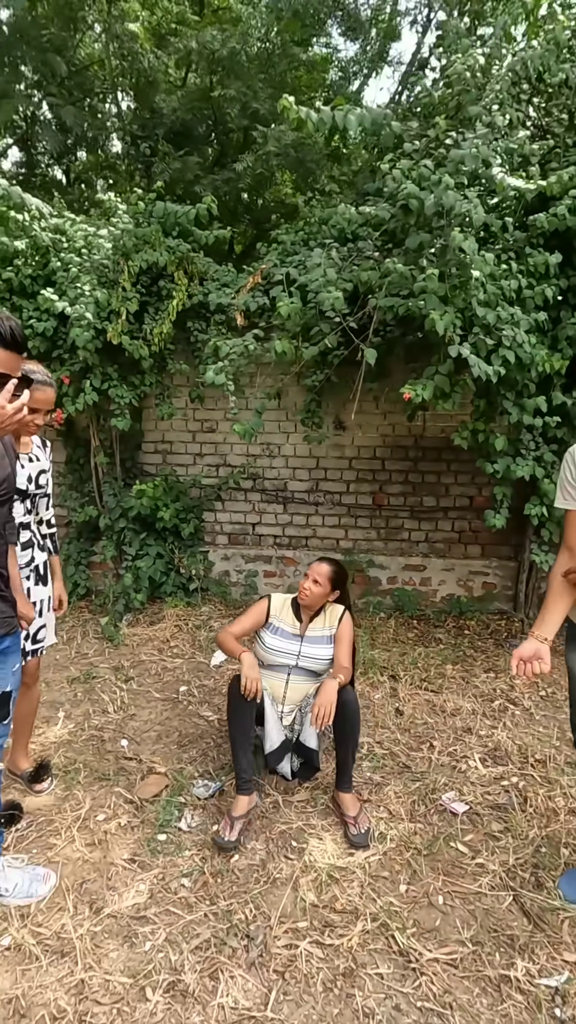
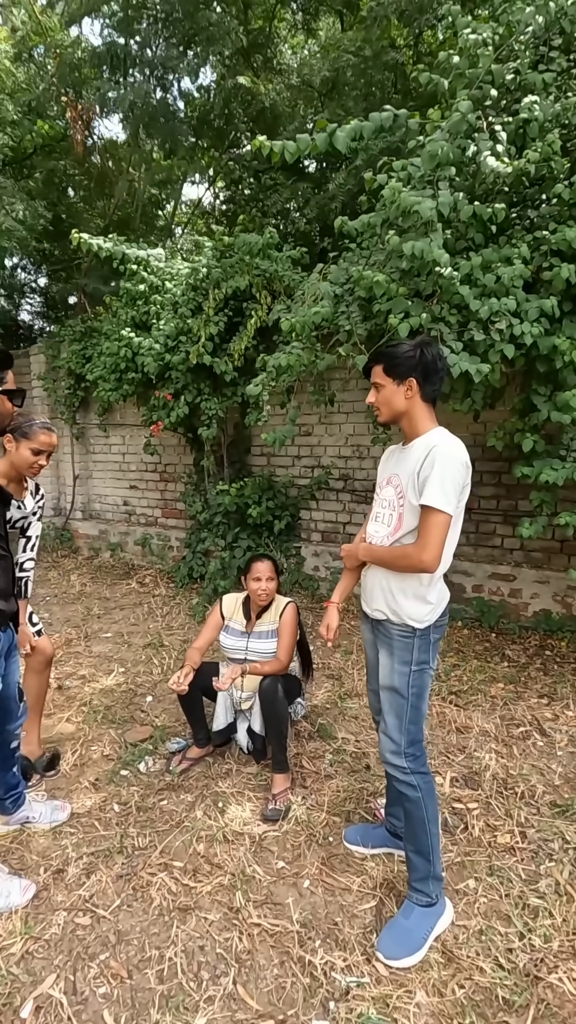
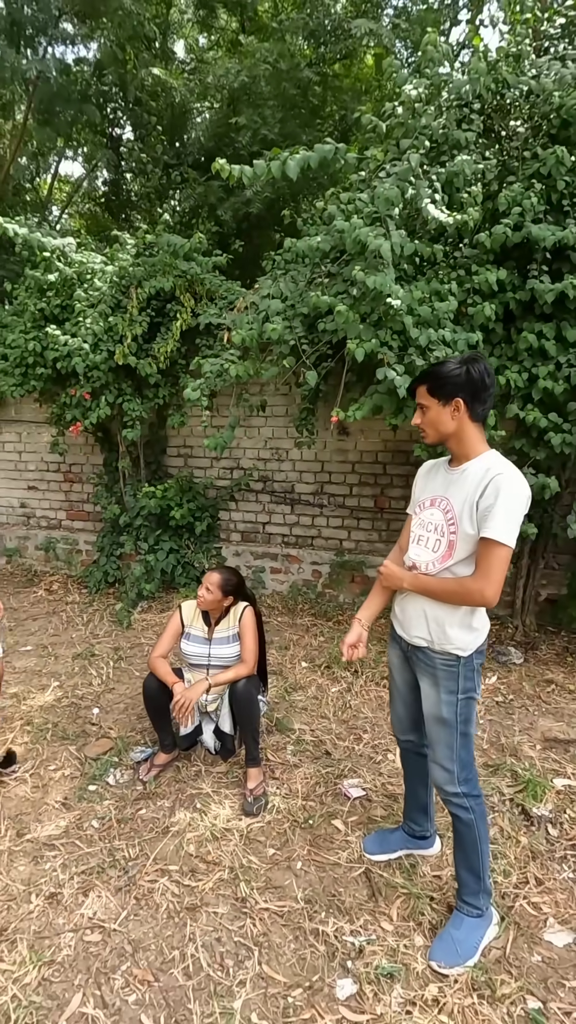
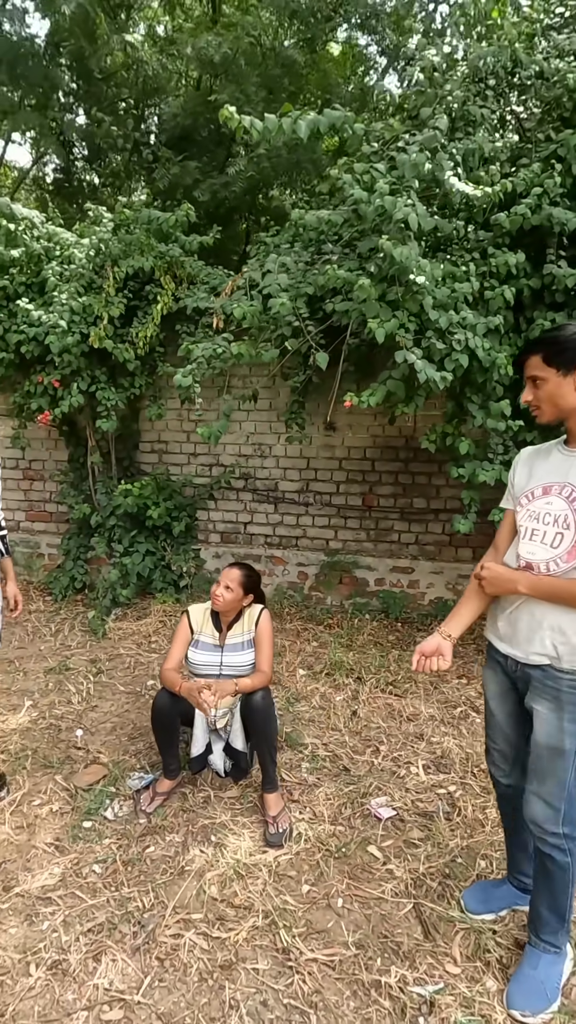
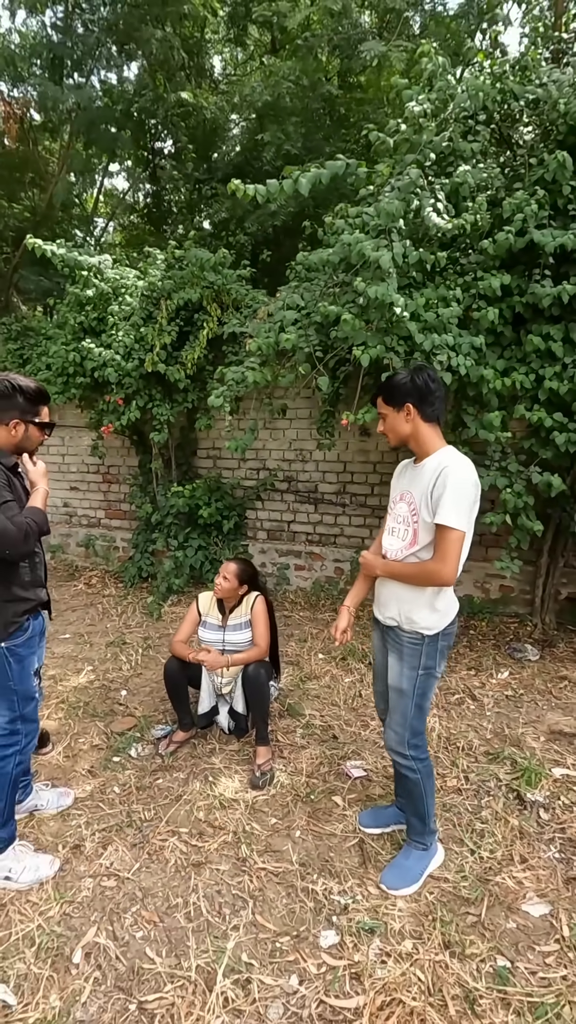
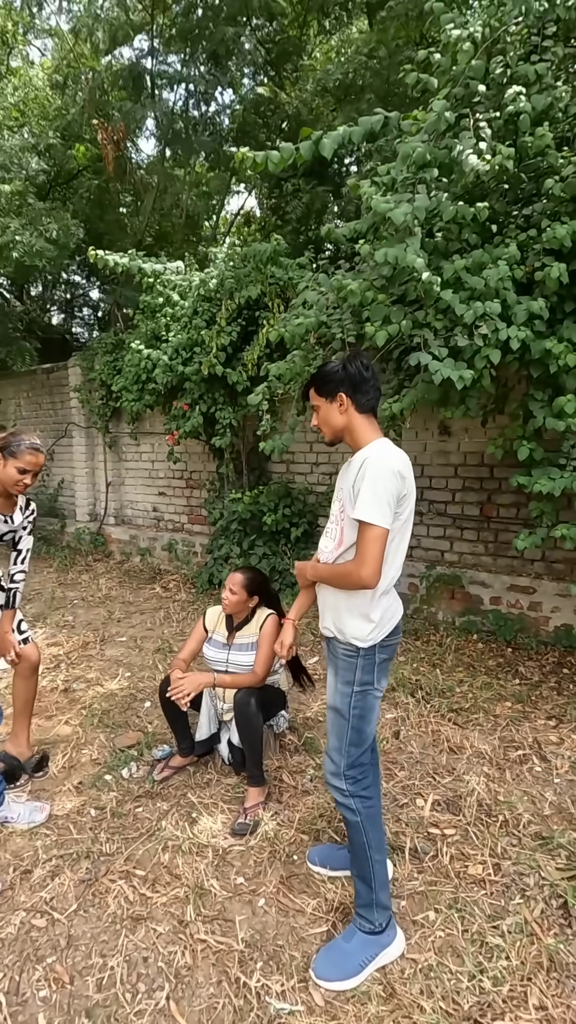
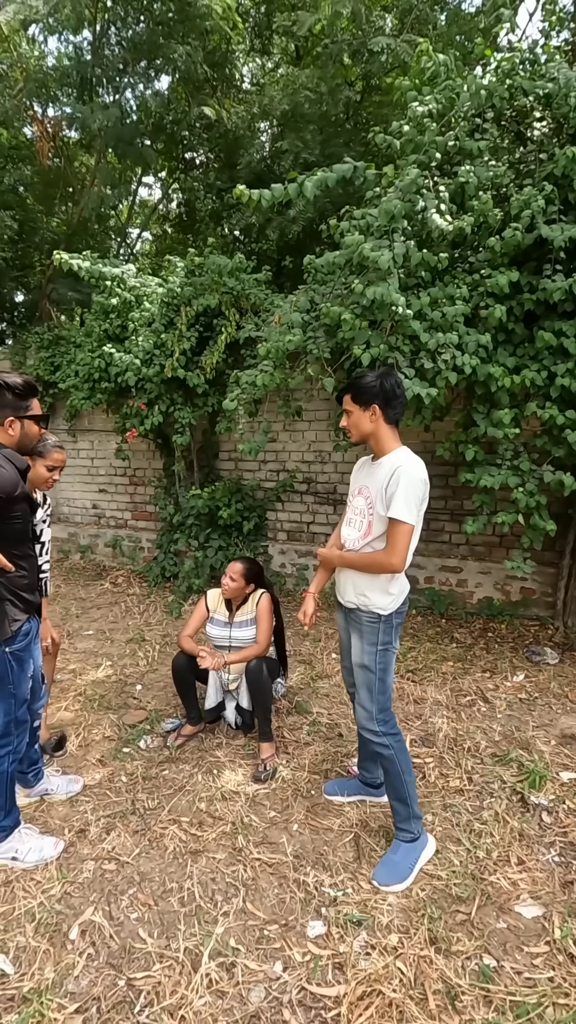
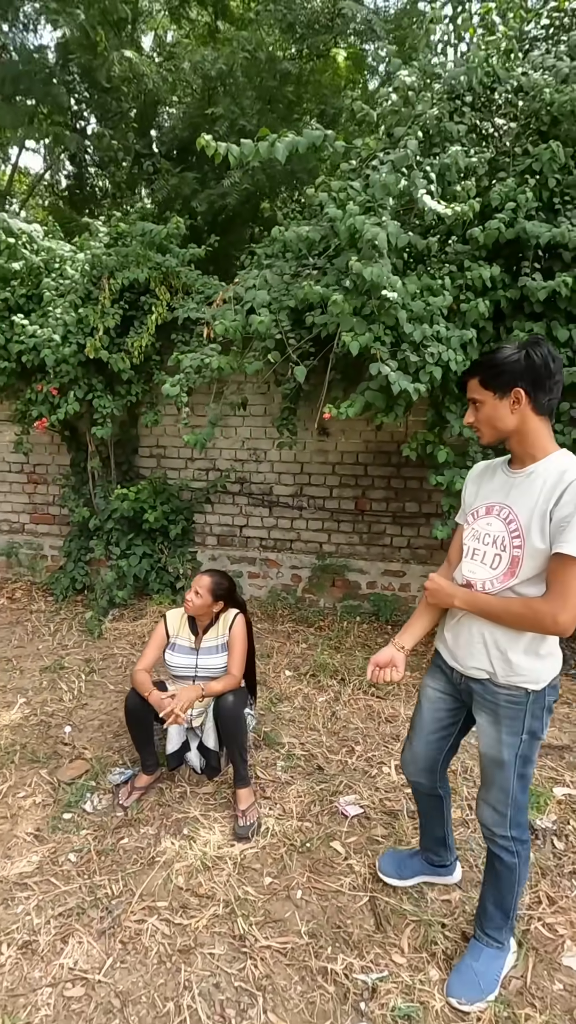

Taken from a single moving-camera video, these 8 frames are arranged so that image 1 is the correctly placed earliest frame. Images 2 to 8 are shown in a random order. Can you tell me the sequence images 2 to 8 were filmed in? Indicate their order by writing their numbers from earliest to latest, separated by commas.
4, 8, 3, 5, 7, 2, 6
